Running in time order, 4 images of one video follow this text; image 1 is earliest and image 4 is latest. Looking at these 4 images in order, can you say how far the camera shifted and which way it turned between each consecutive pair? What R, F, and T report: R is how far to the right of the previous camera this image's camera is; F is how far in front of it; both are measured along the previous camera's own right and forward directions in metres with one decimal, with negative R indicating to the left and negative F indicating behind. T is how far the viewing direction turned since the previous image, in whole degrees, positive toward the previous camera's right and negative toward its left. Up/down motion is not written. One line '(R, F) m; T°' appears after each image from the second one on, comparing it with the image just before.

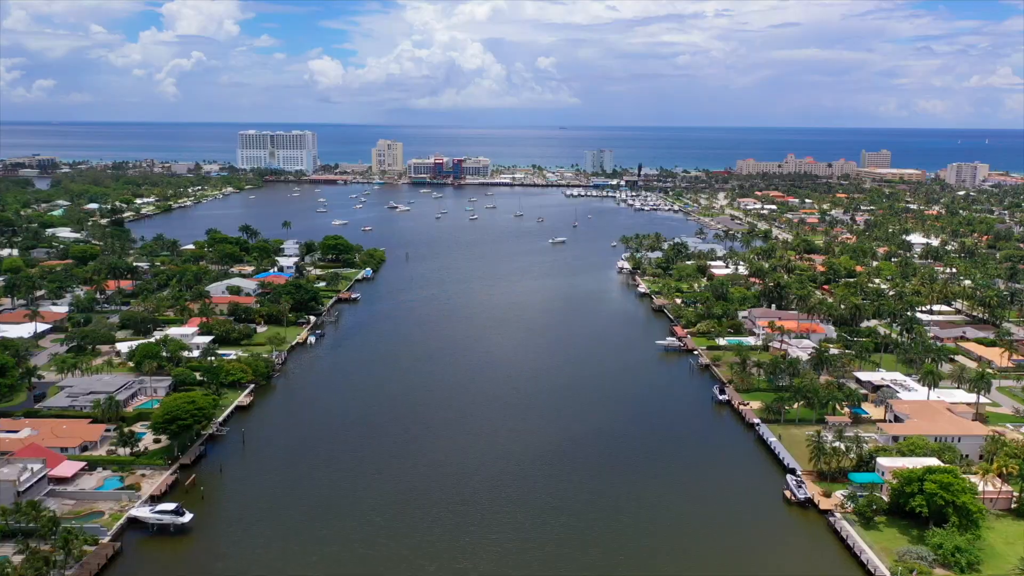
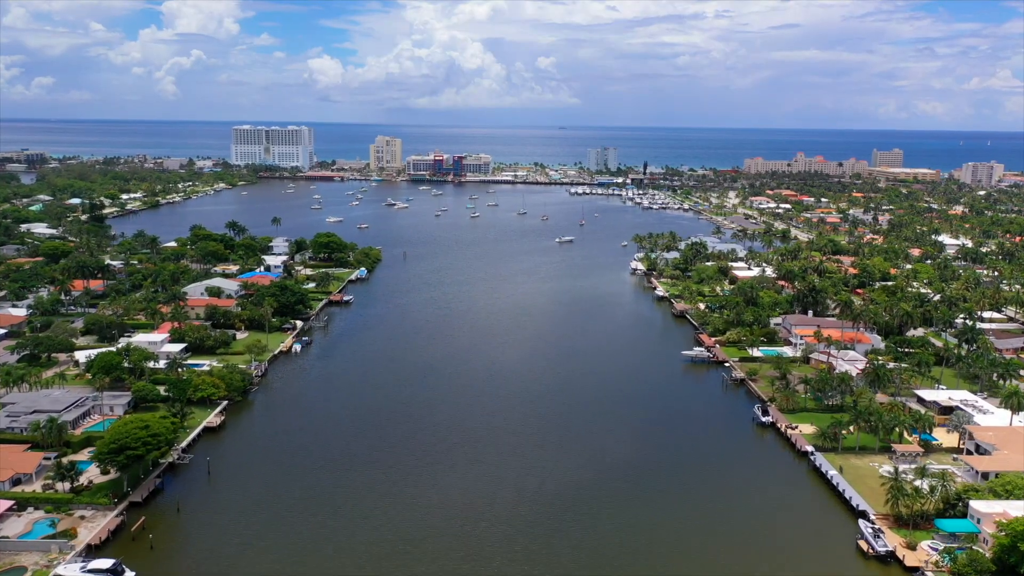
(-0.6, +4.5) m; 0°
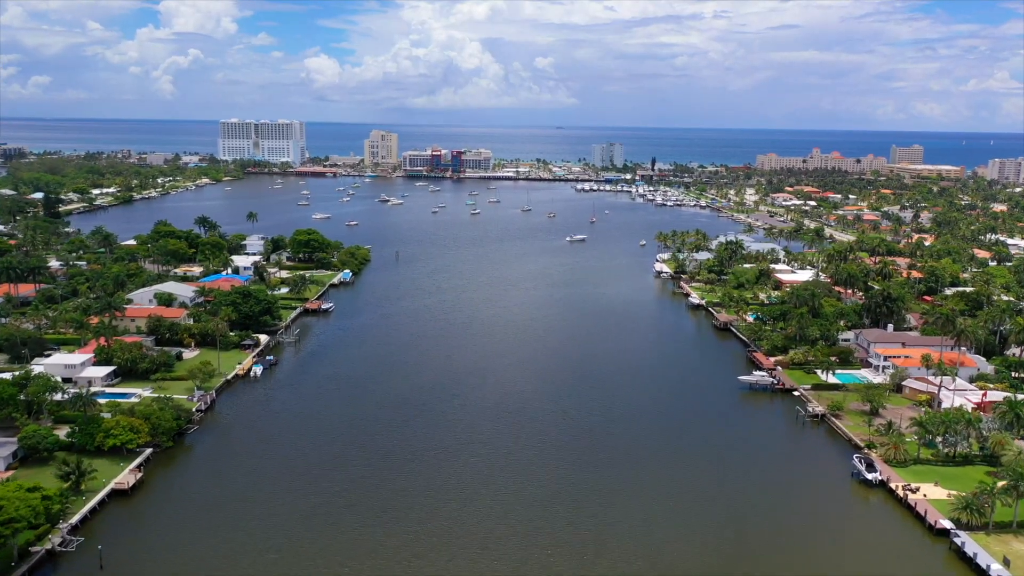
(-0.7, +7.6) m; 0°
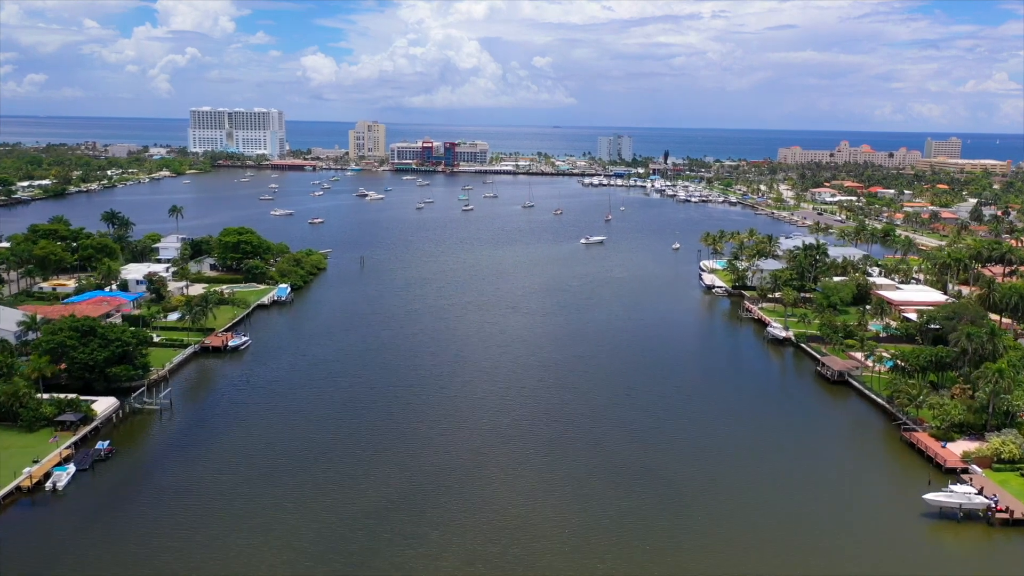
(-0.2, +13.5) m; 0°
